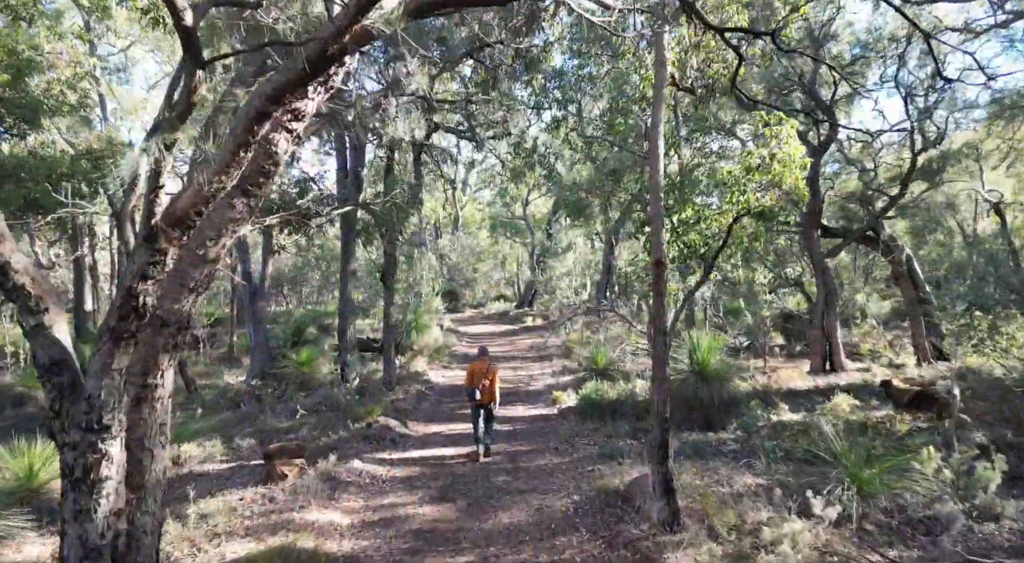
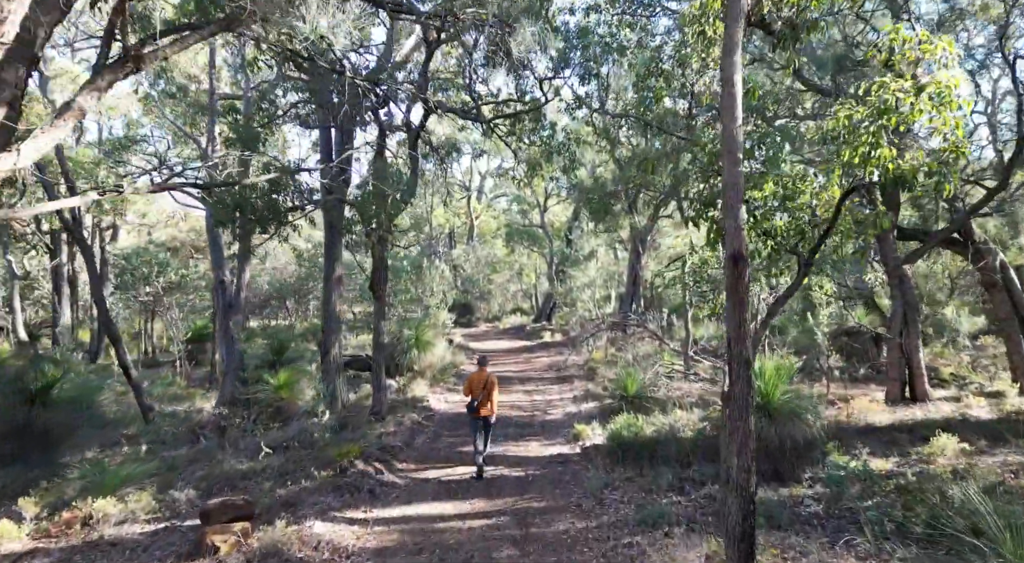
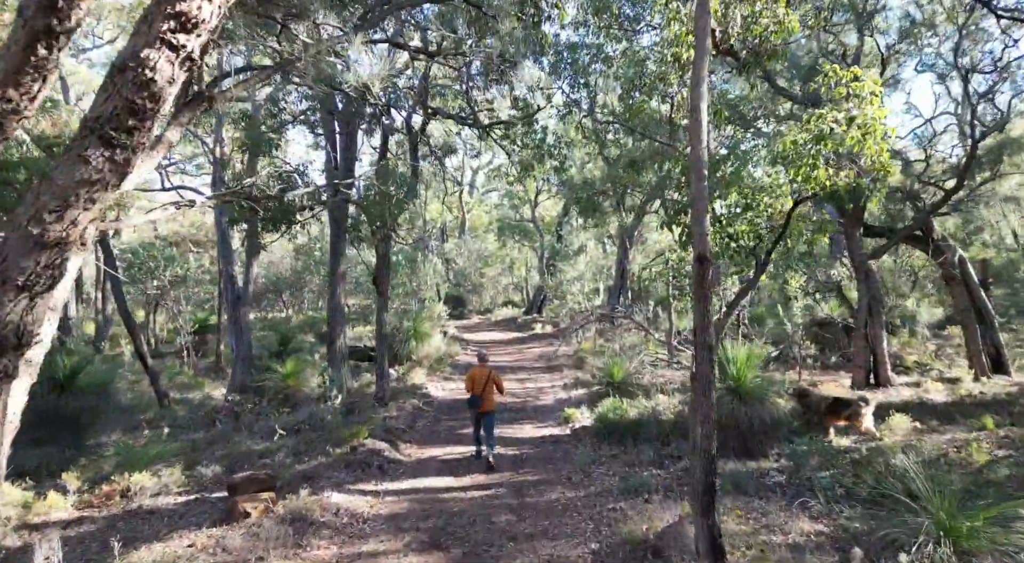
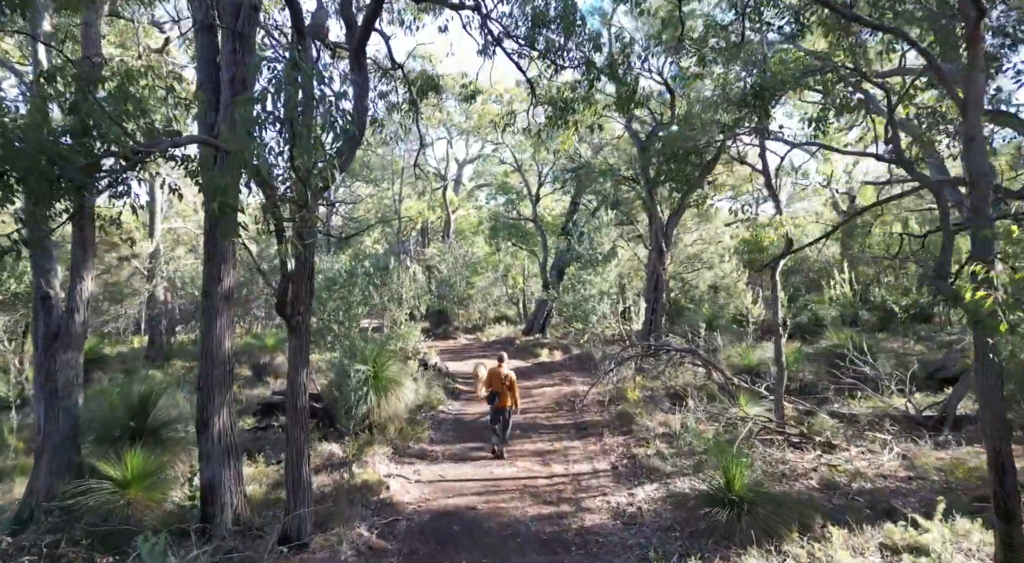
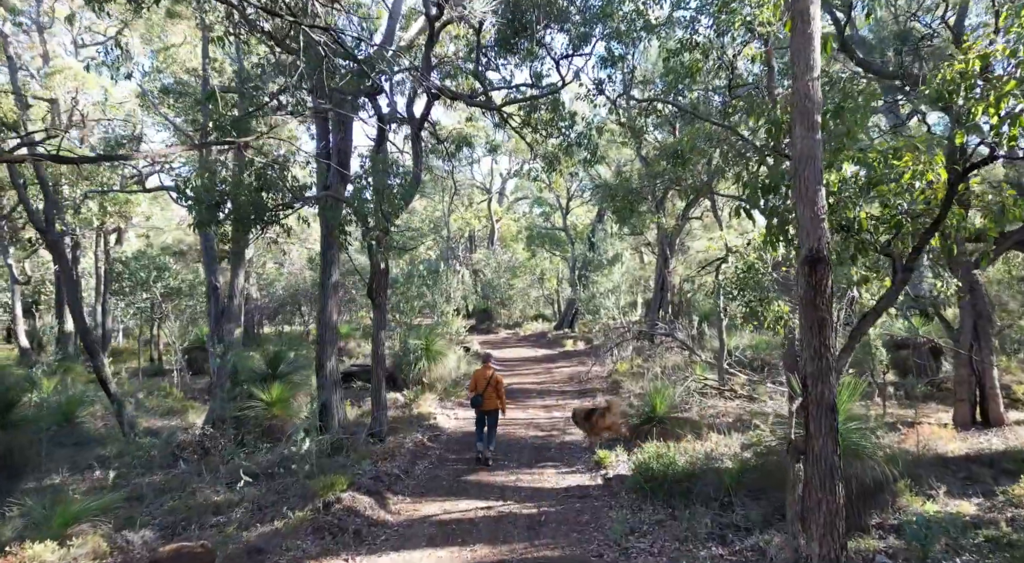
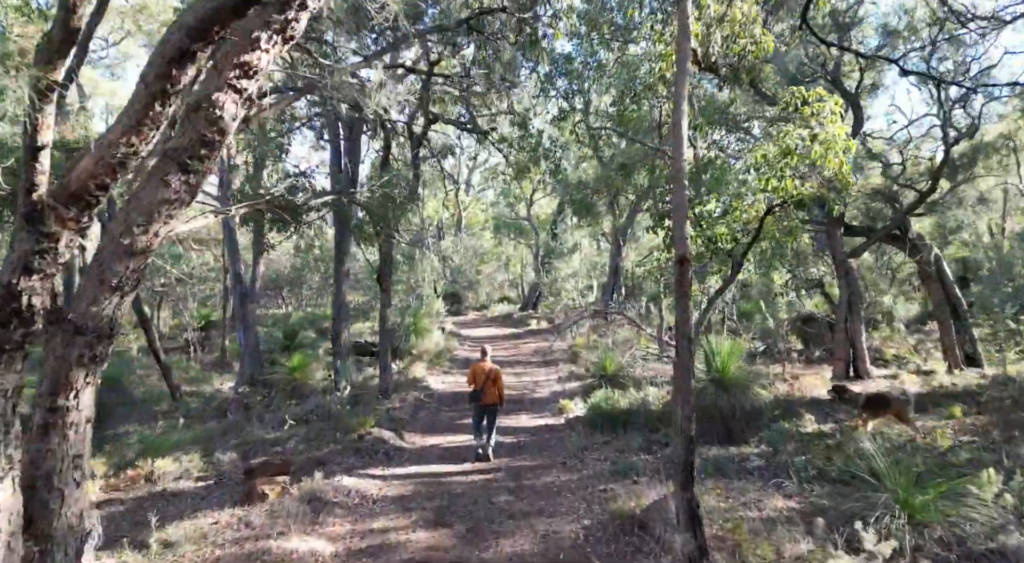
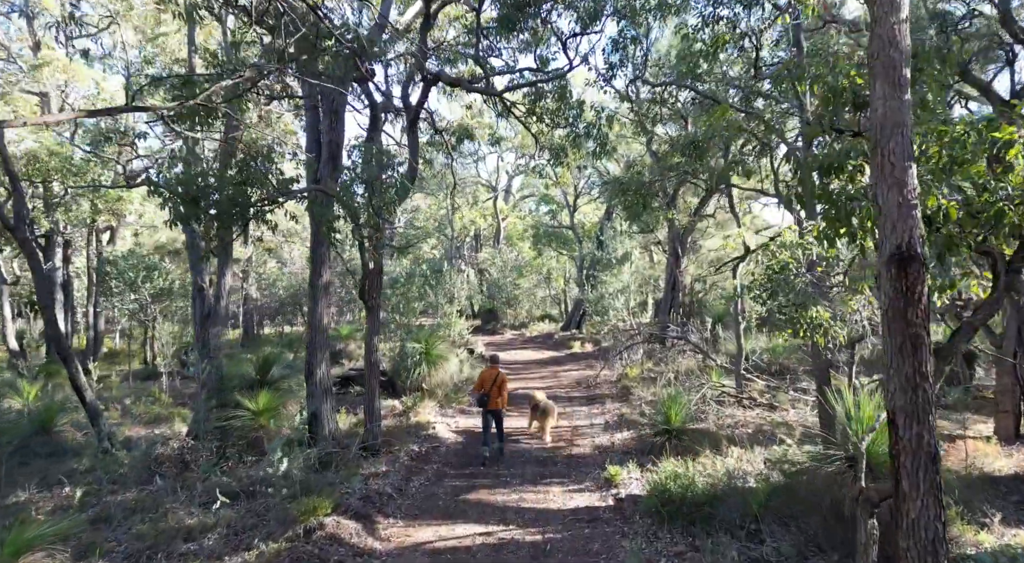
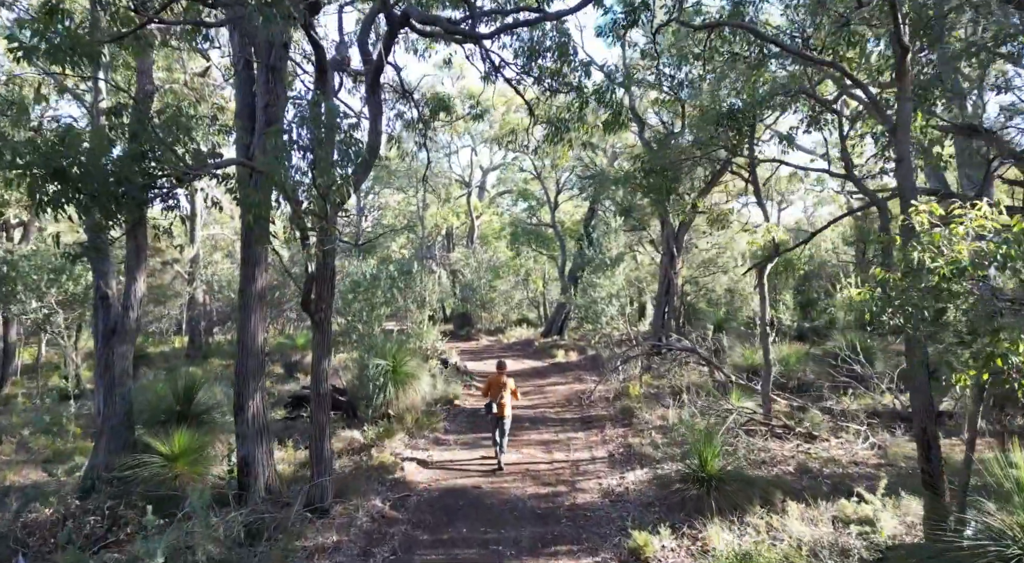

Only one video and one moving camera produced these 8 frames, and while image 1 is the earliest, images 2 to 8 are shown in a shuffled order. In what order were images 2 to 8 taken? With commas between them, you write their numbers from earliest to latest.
6, 3, 2, 5, 7, 8, 4
